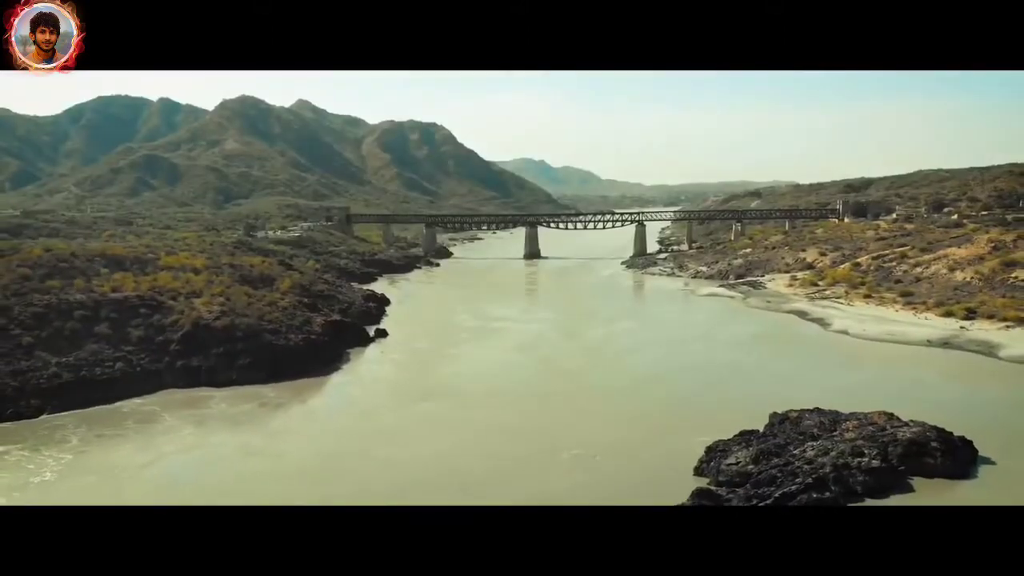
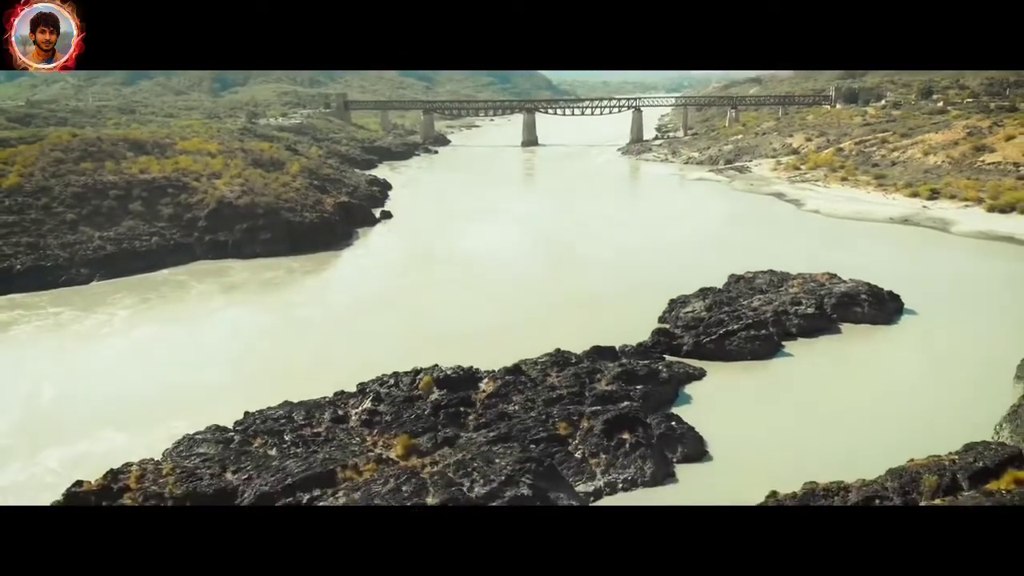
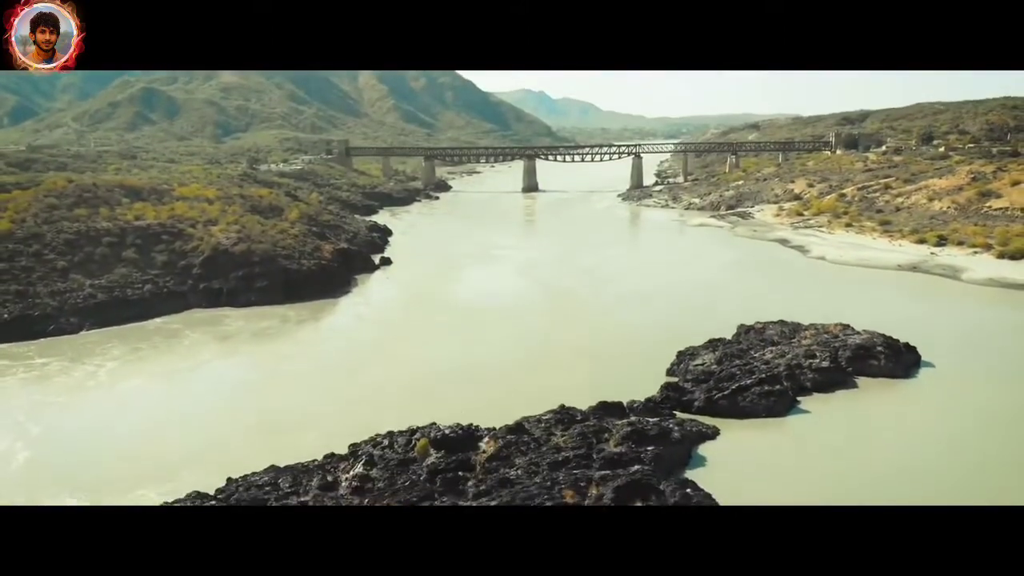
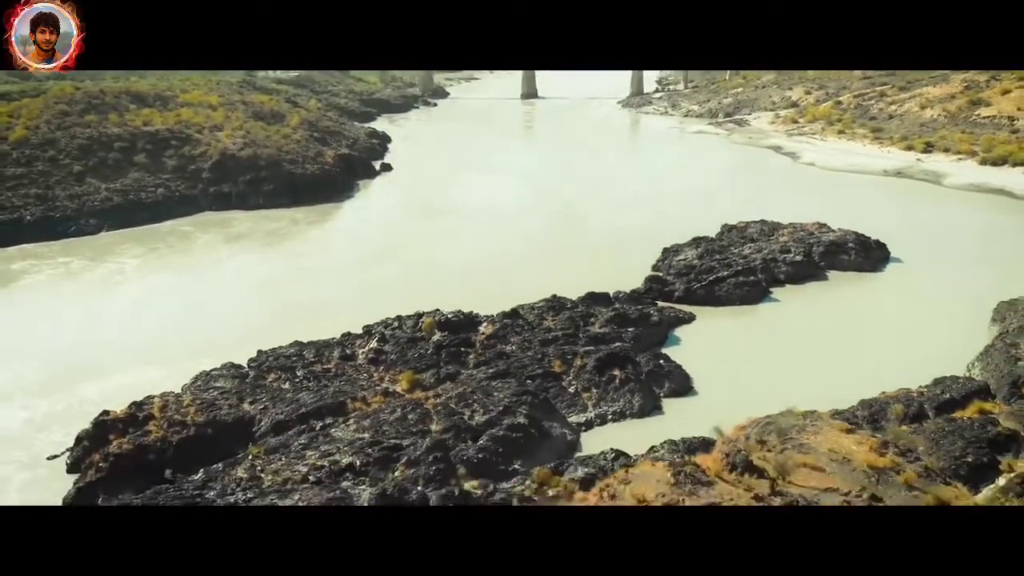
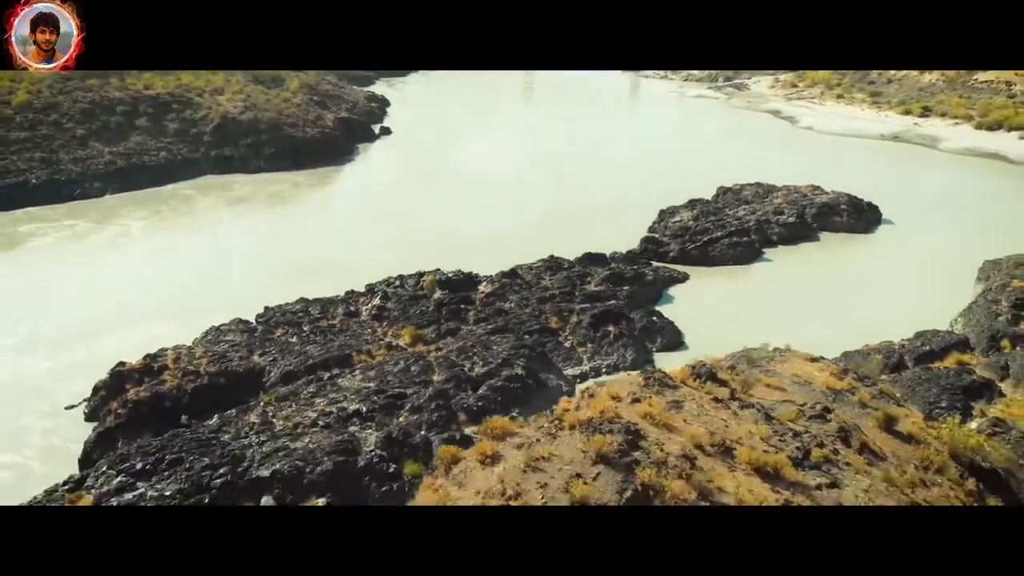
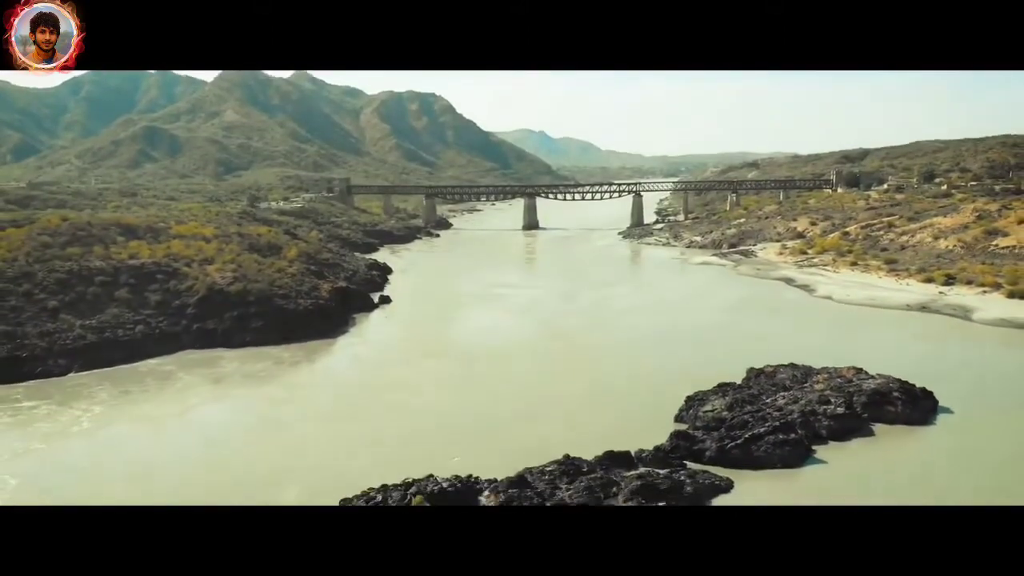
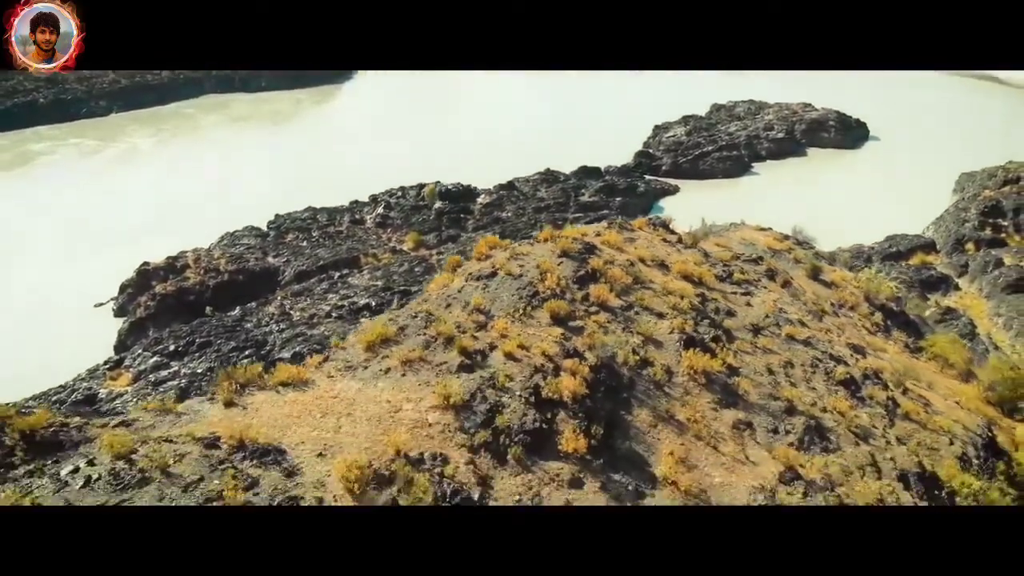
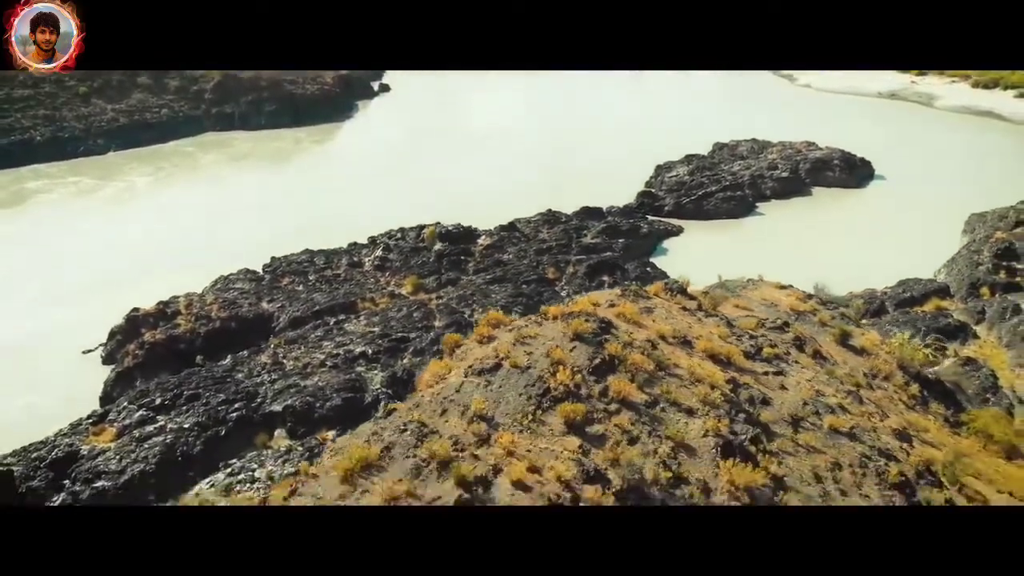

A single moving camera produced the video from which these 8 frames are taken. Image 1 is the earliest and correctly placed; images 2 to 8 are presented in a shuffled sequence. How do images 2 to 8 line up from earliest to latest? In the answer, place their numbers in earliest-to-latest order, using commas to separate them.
6, 3, 2, 4, 5, 8, 7
